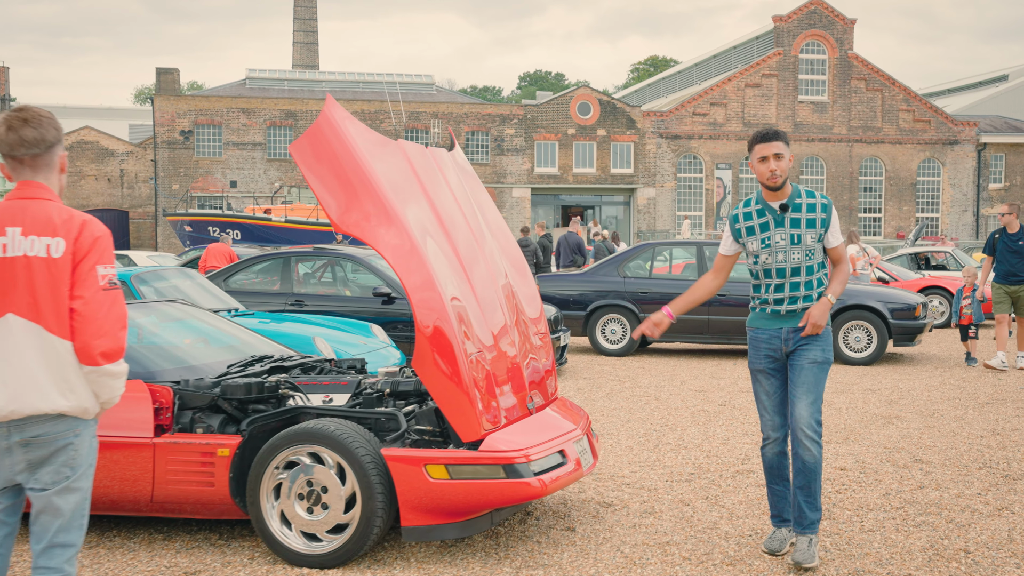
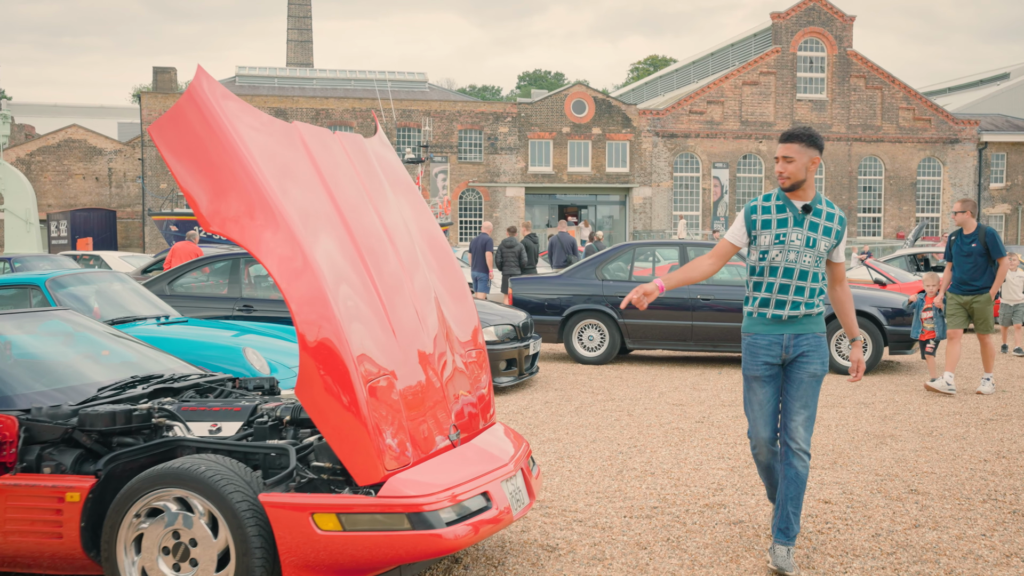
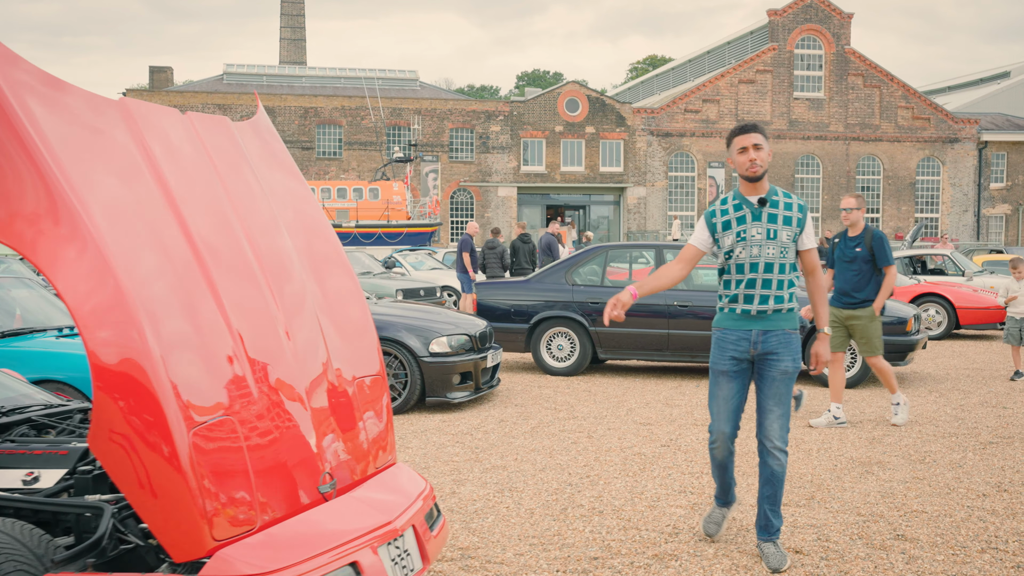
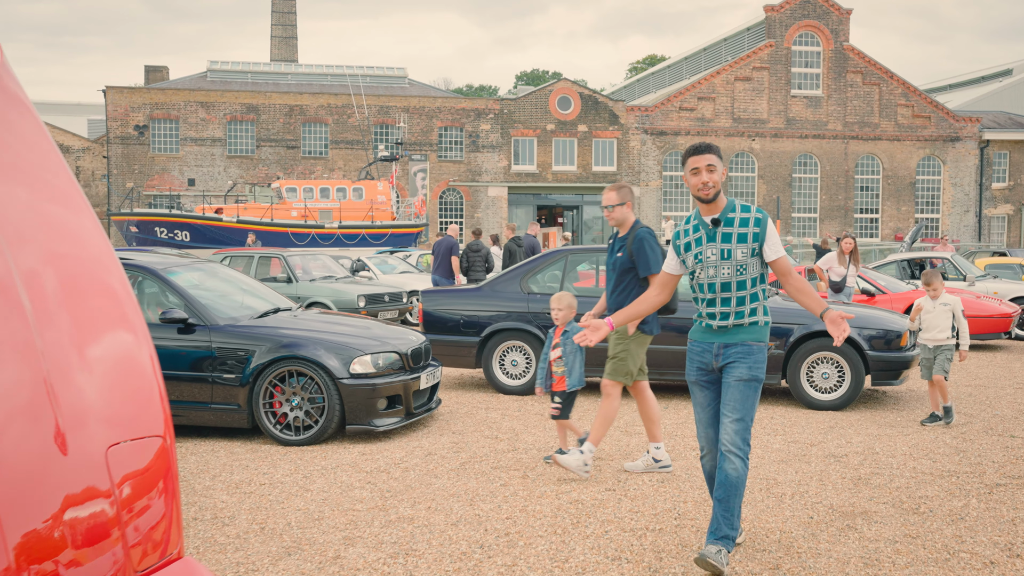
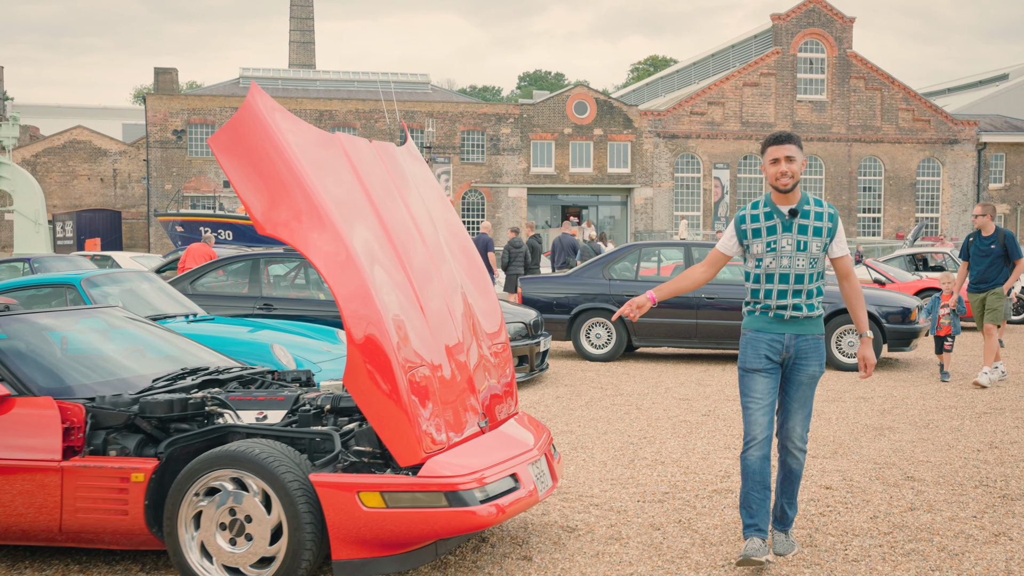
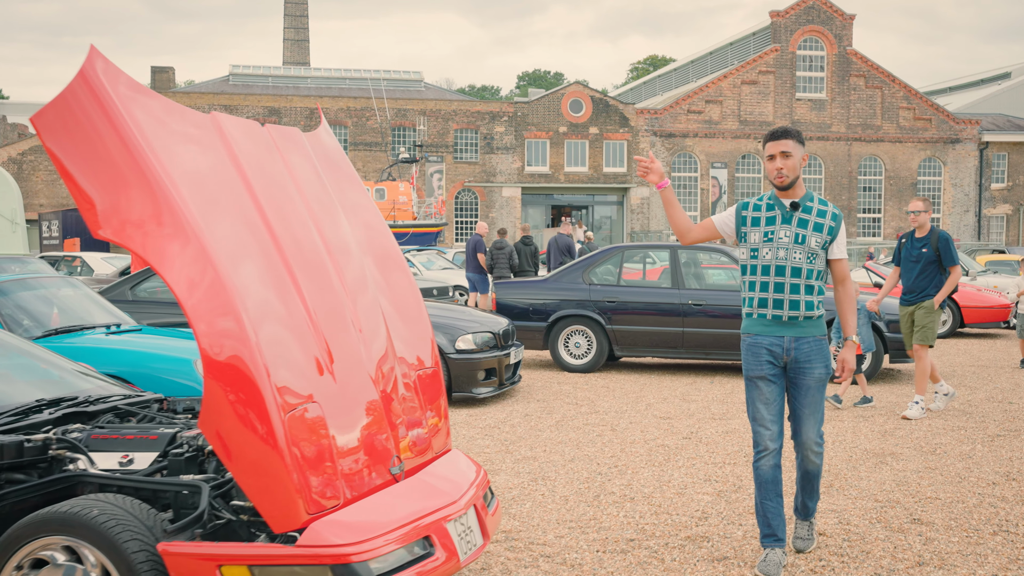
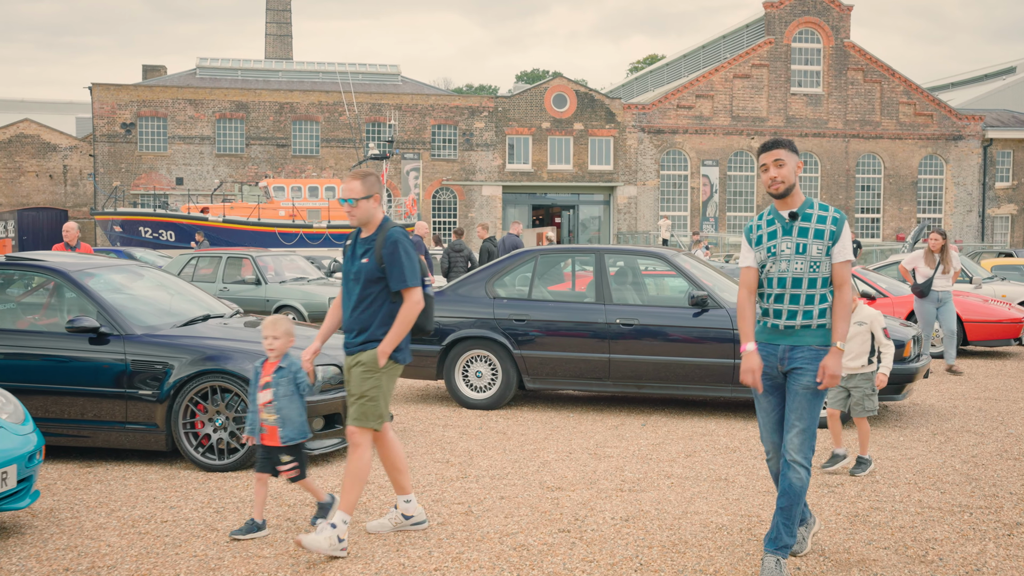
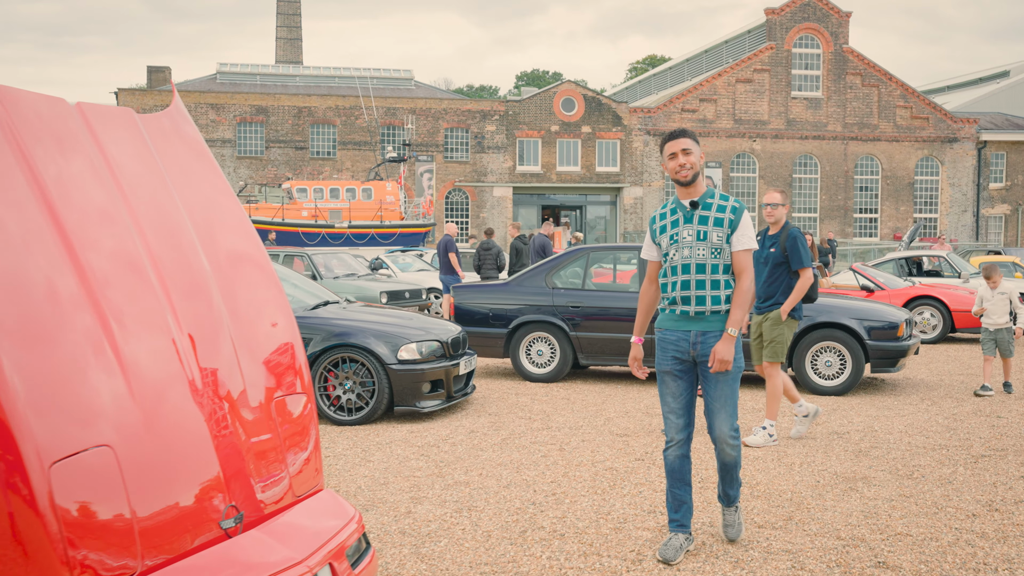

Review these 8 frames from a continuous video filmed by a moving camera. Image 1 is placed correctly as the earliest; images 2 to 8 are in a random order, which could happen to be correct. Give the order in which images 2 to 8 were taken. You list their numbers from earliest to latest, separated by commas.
5, 2, 6, 3, 8, 4, 7
